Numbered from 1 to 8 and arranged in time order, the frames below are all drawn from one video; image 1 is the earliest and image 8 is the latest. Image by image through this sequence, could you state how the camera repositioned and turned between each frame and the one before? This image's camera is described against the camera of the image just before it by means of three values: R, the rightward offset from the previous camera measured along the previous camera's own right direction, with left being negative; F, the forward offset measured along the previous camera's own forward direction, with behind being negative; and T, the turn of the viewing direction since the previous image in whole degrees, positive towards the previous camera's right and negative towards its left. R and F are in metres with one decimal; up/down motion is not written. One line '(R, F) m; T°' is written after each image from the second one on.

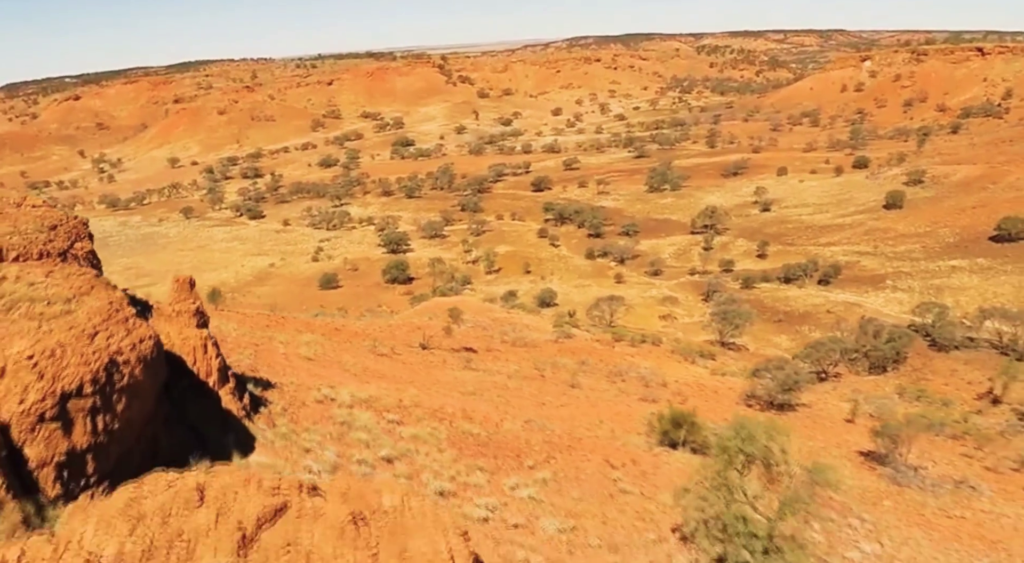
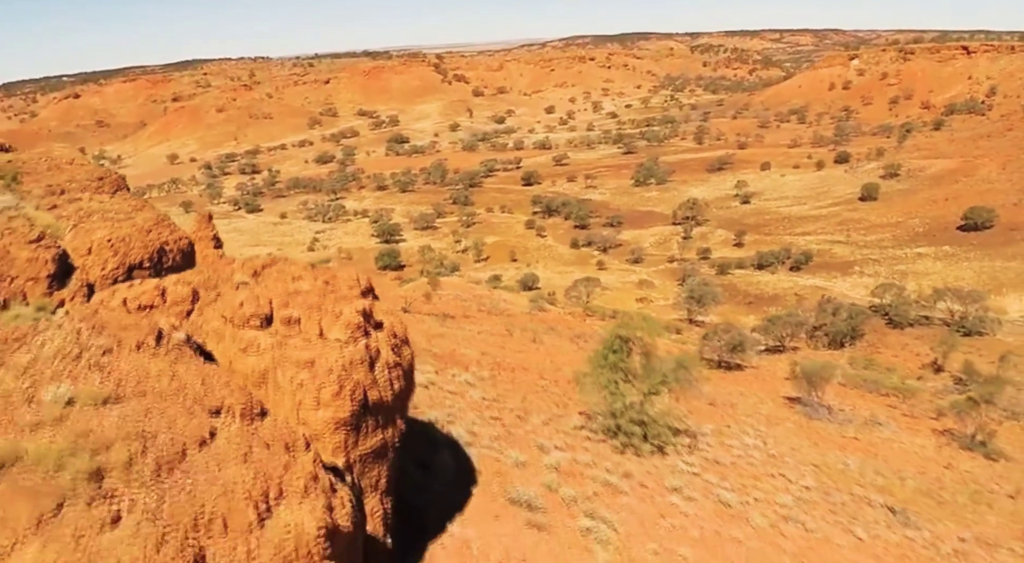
(+0.7, -2.0) m; 0°
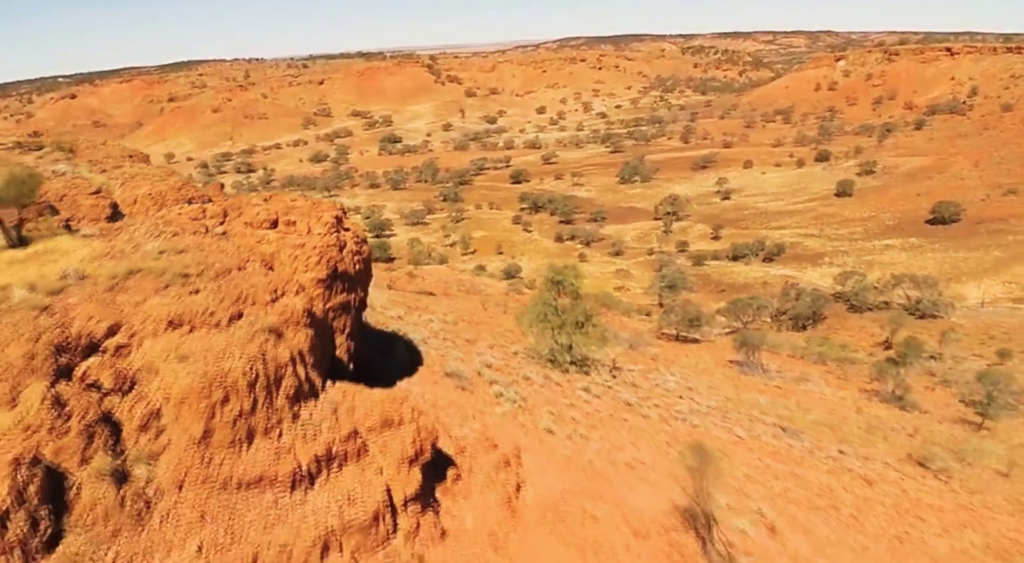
(+0.6, -2.0) m; 0°
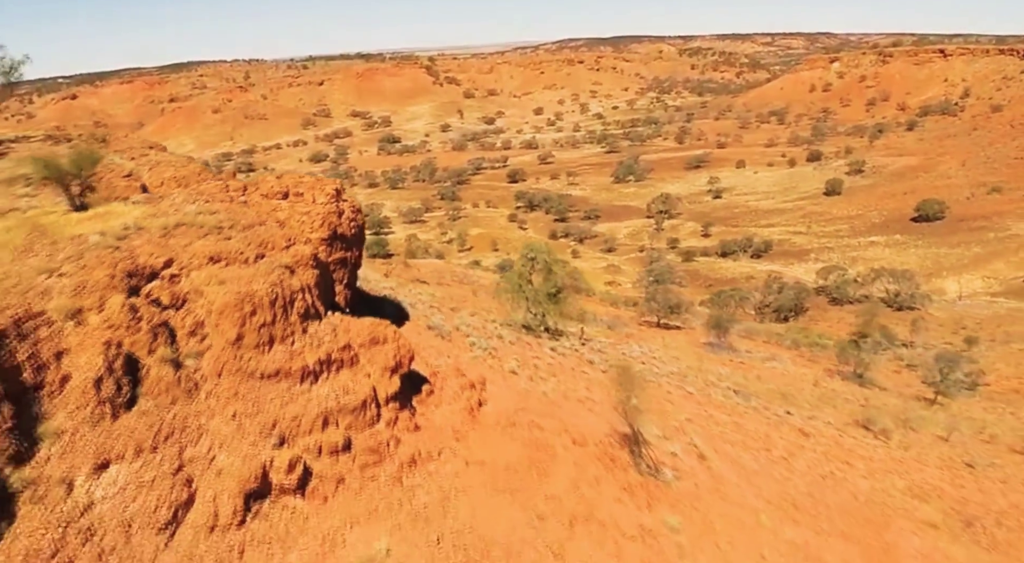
(+0.3, -1.3) m; 0°
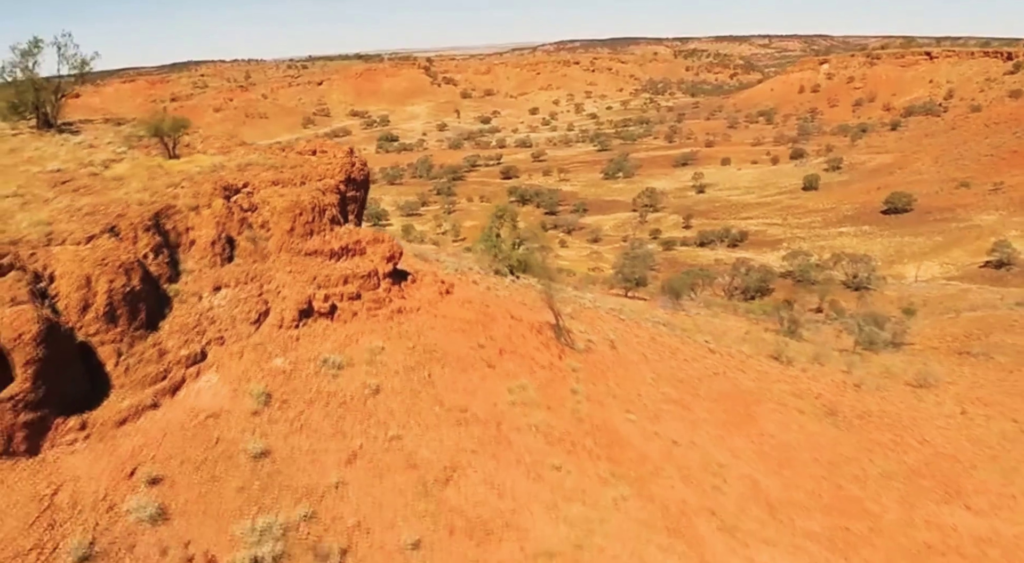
(+0.6, -3.0) m; 0°
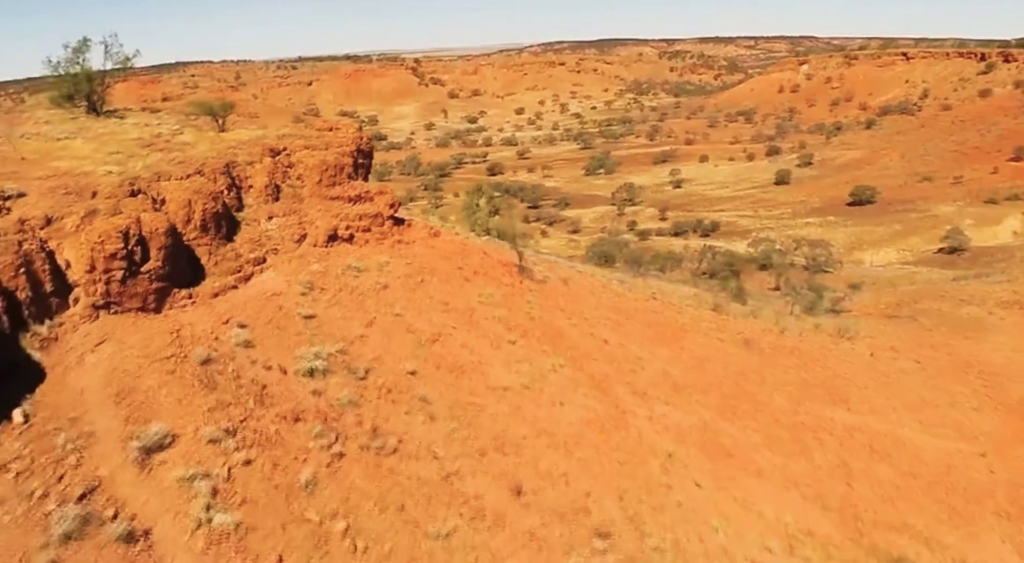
(+0.3, -2.8) m; +1°
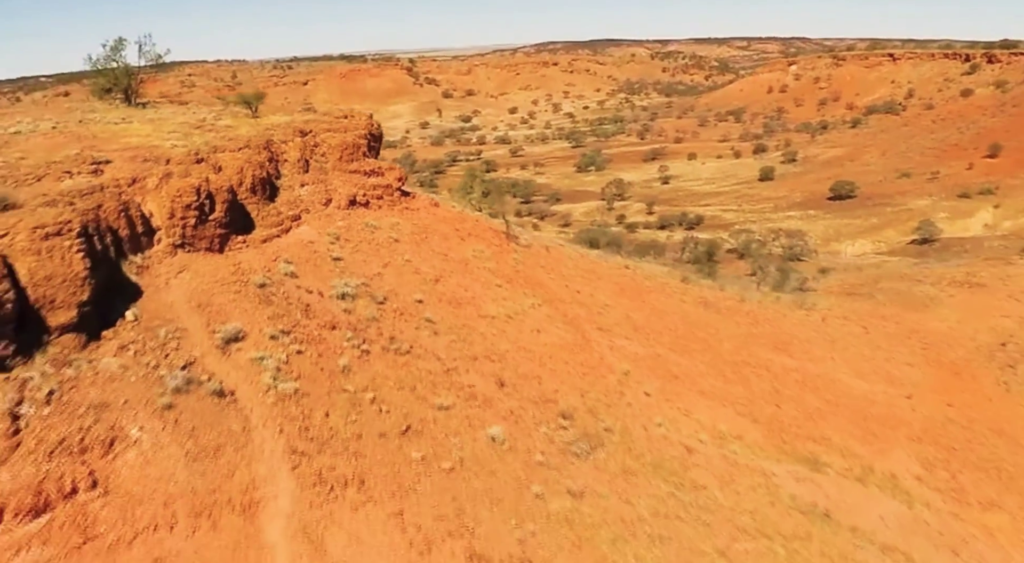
(+0.1, -2.2) m; 0°
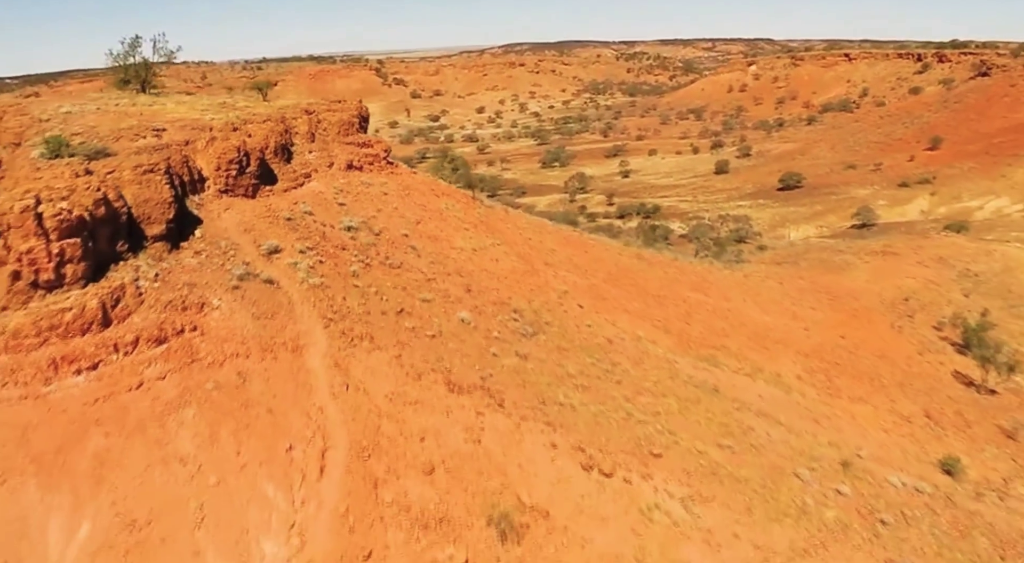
(+0.2, -3.3) m; +2°
